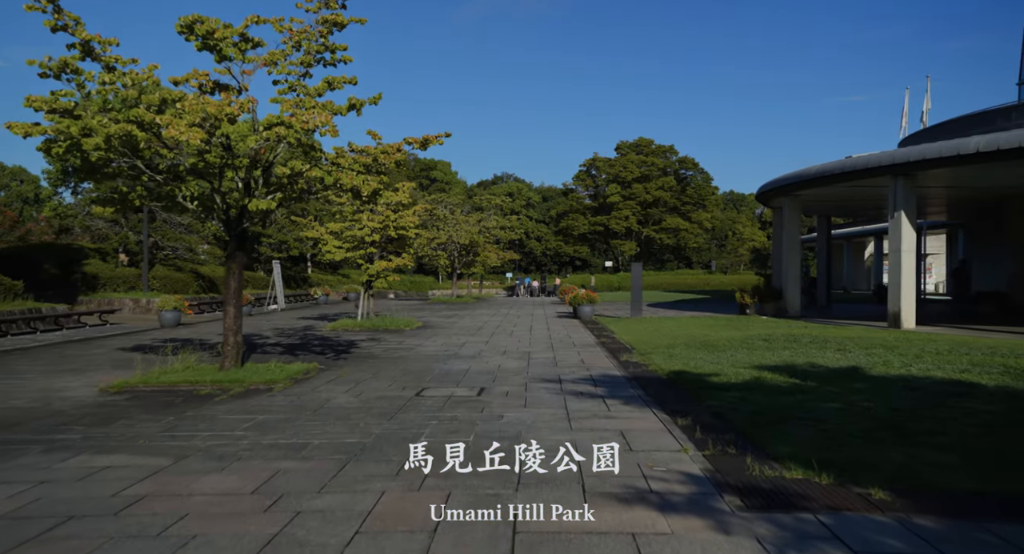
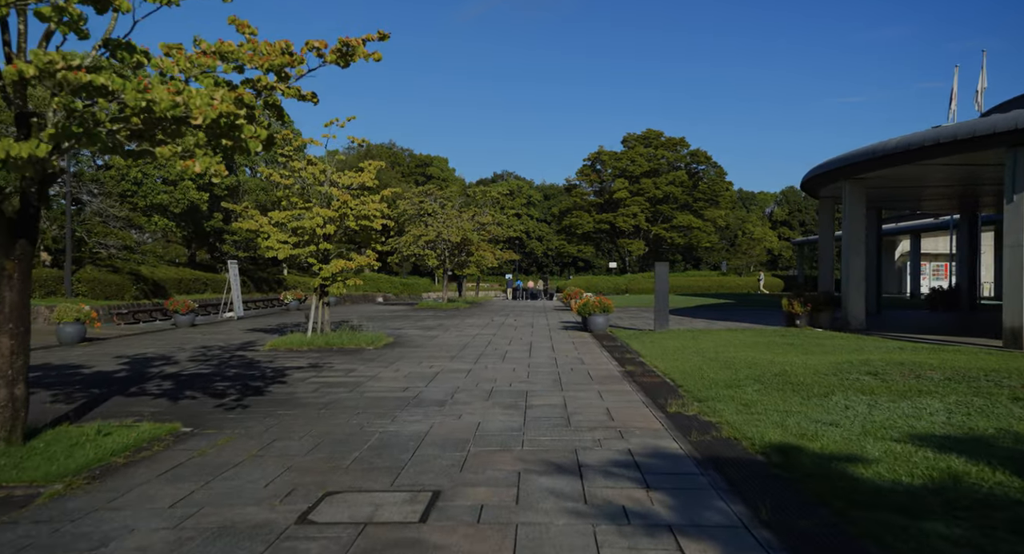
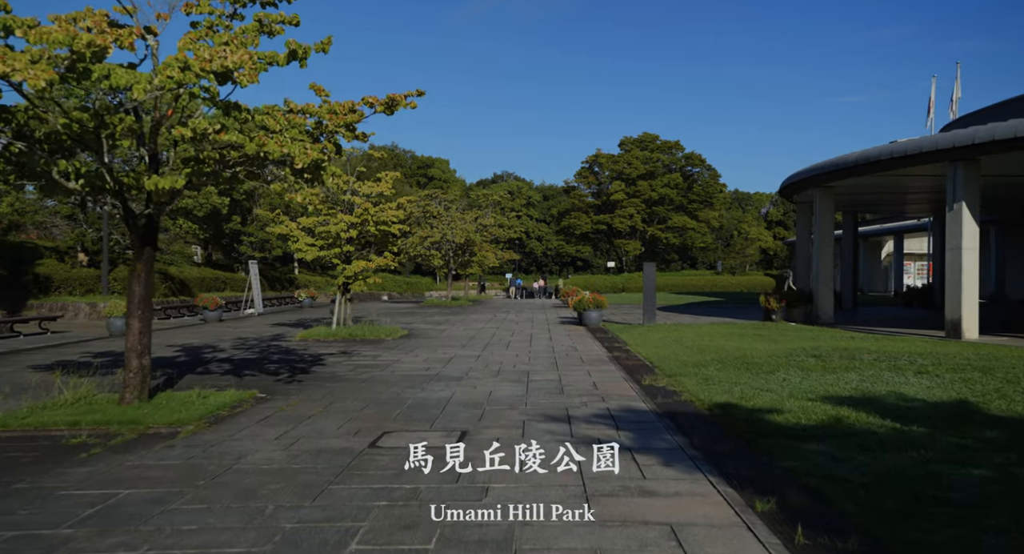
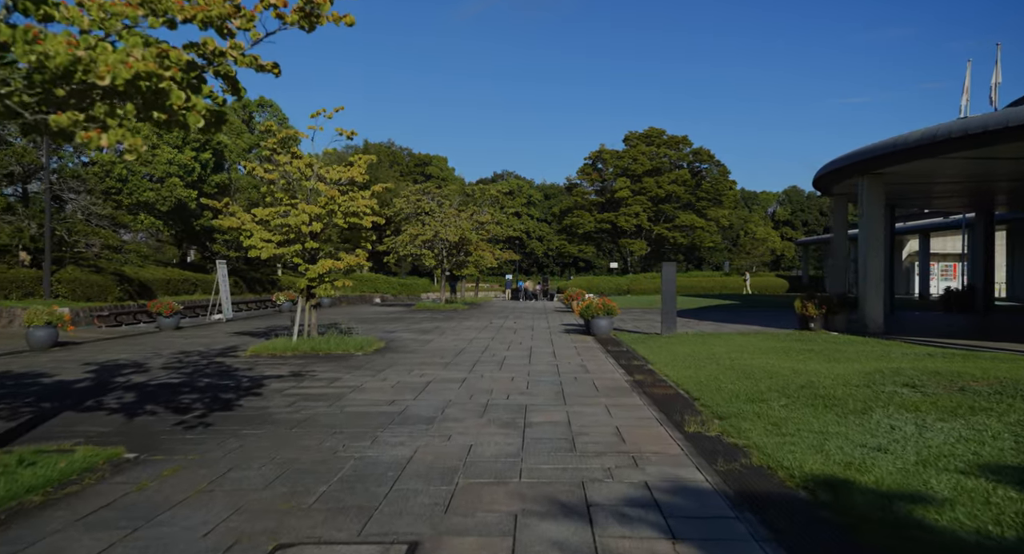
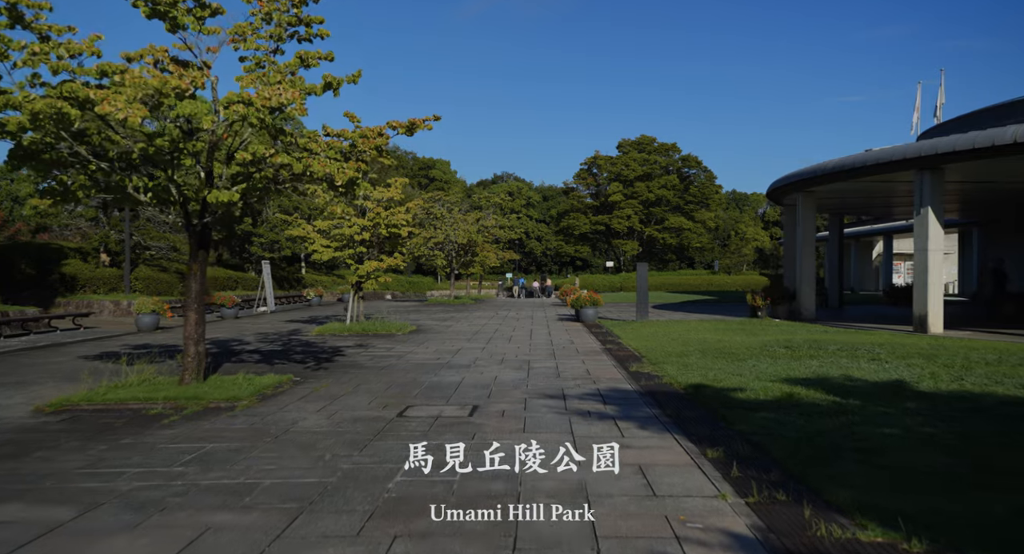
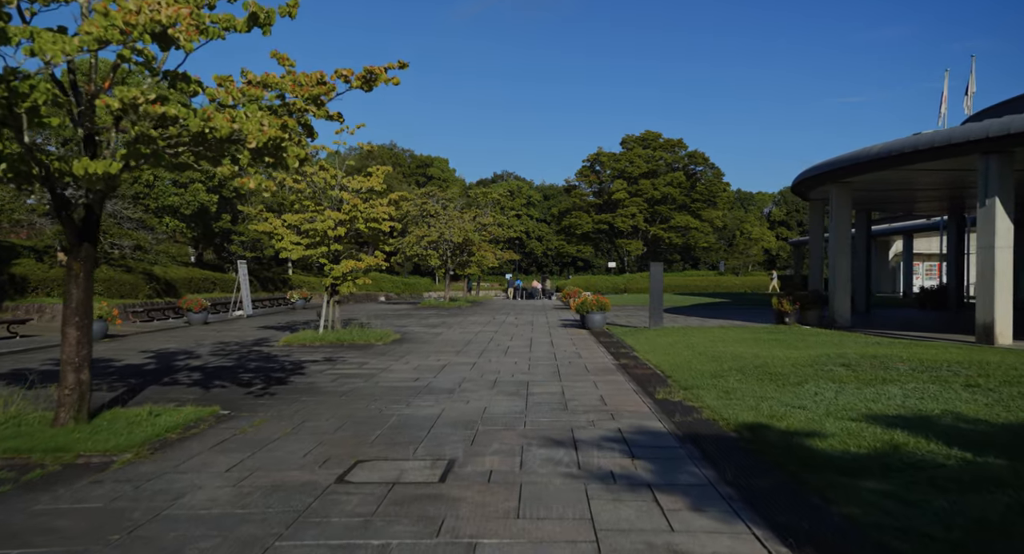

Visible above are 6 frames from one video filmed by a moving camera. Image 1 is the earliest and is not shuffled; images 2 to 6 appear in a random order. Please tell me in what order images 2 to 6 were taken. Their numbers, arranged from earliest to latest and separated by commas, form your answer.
5, 3, 6, 2, 4
